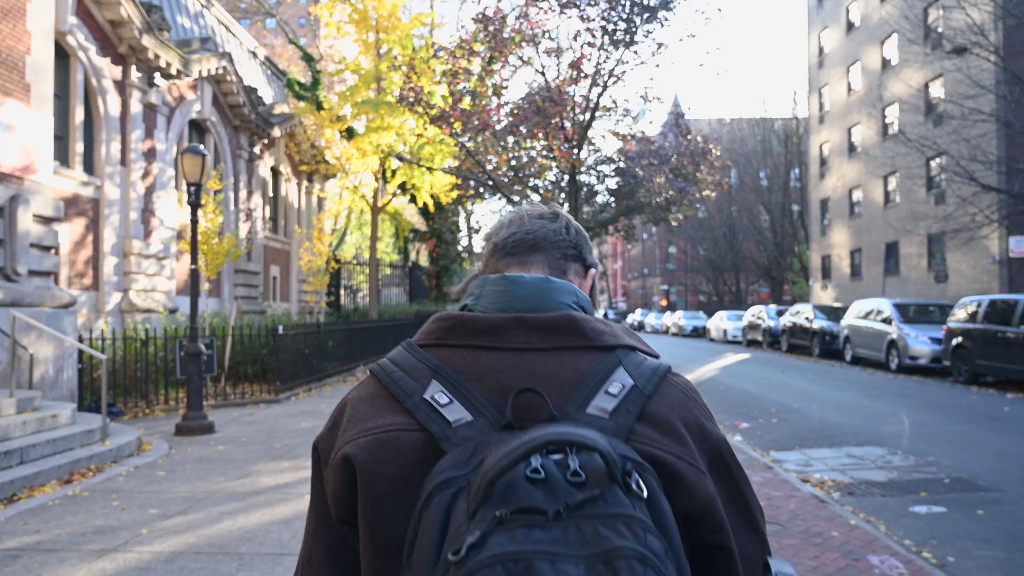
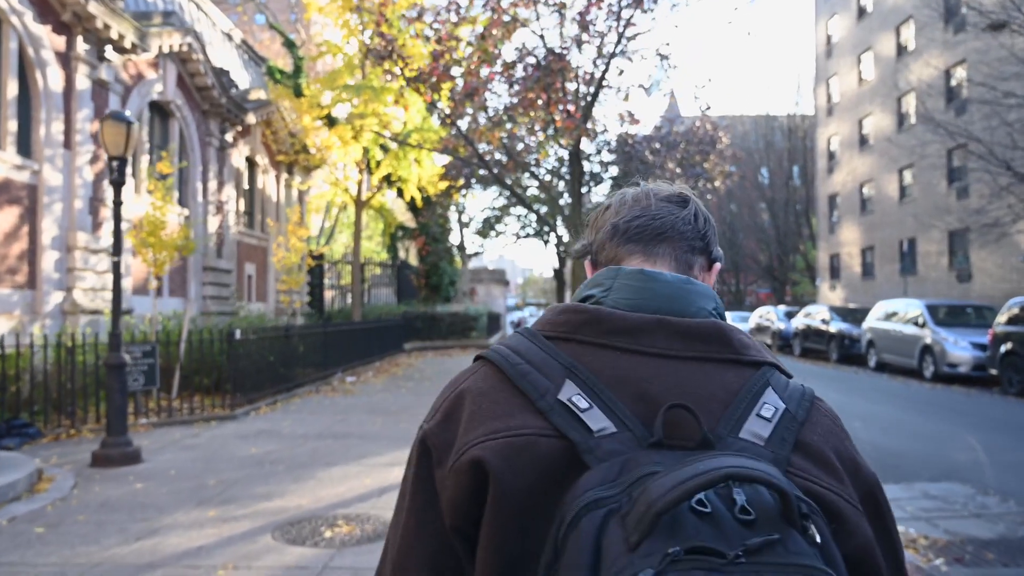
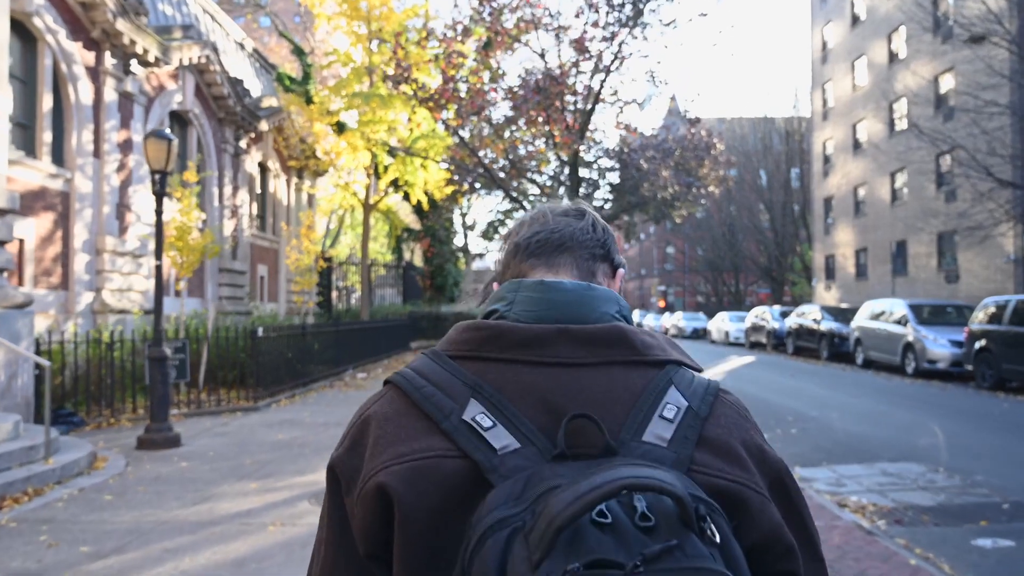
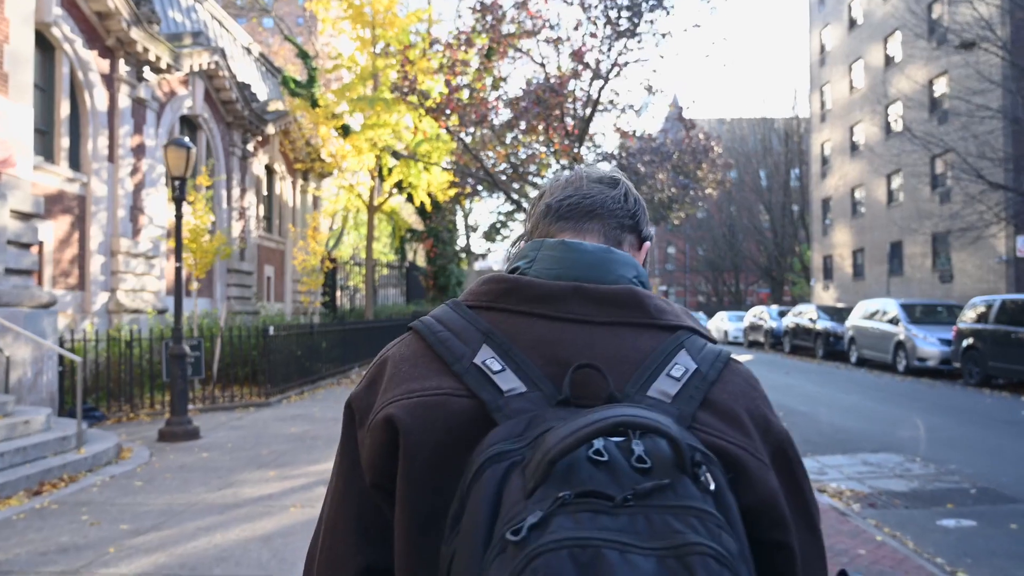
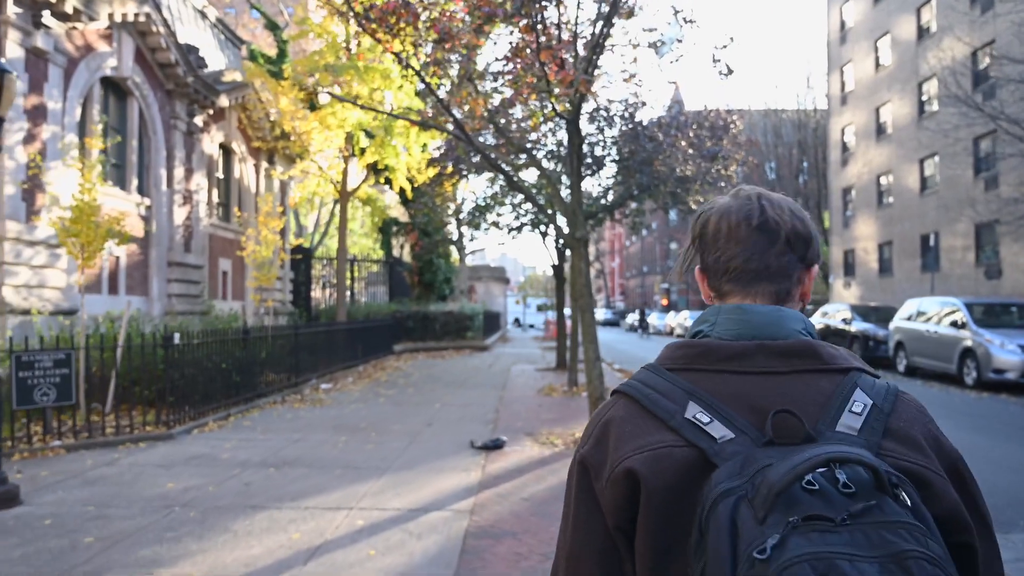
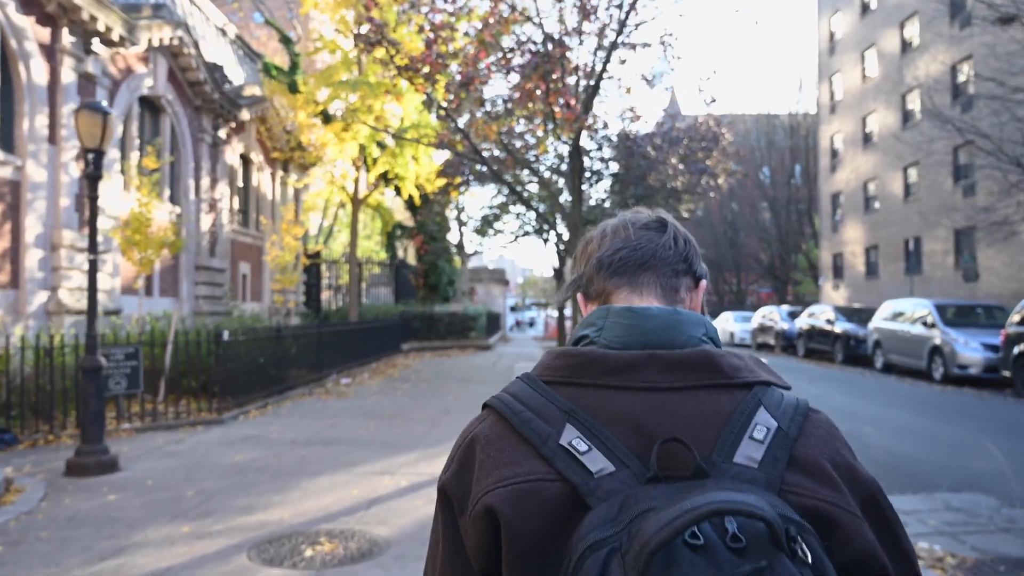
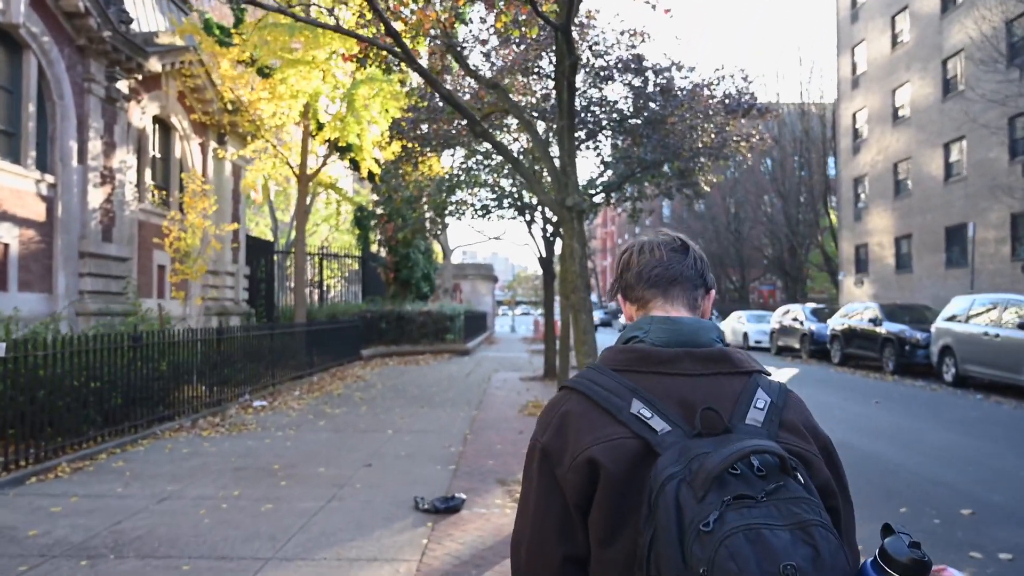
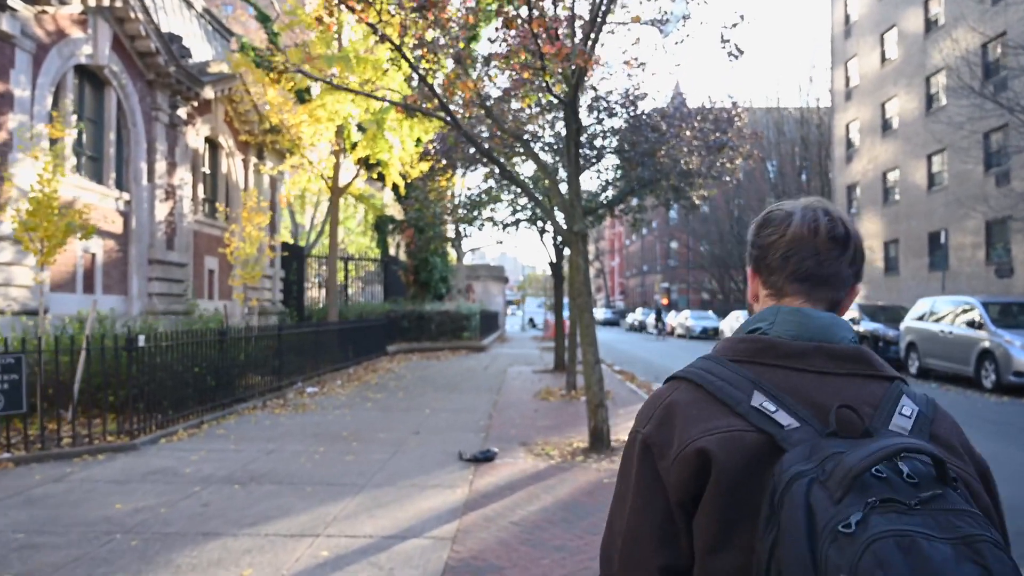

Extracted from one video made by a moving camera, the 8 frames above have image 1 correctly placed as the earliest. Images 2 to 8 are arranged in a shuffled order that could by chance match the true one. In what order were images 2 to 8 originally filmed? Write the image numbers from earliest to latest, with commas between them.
4, 3, 2, 6, 5, 8, 7
